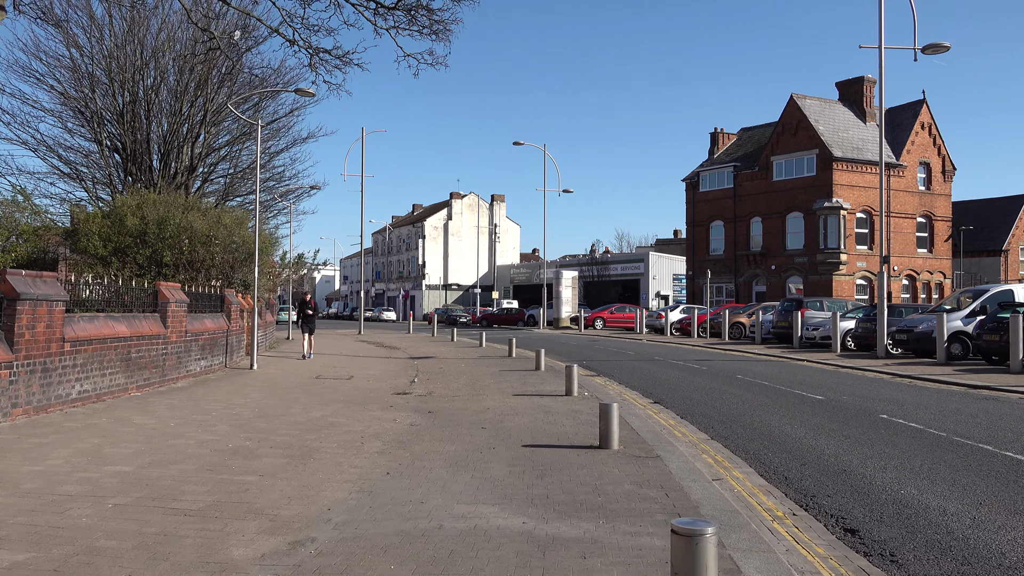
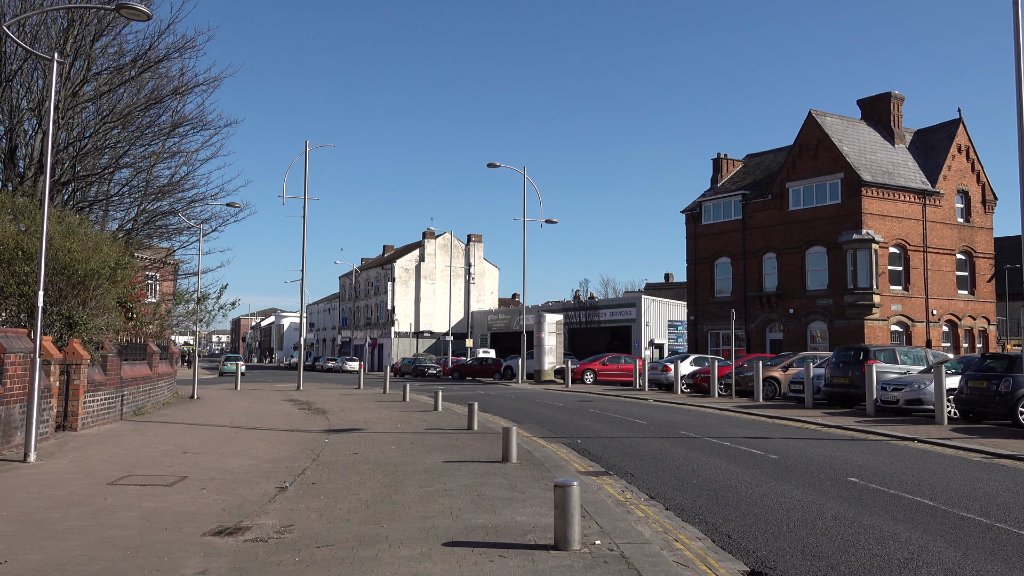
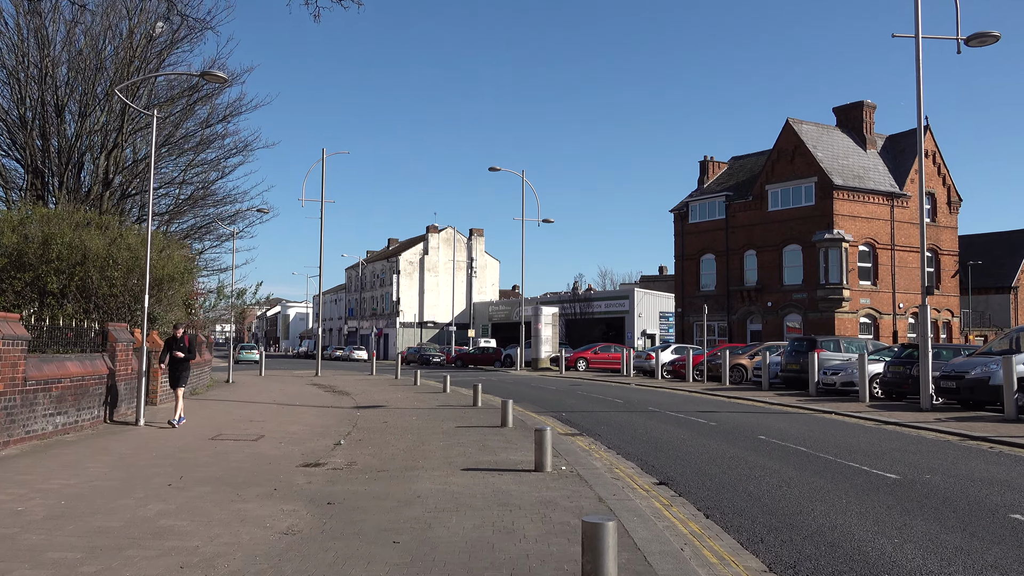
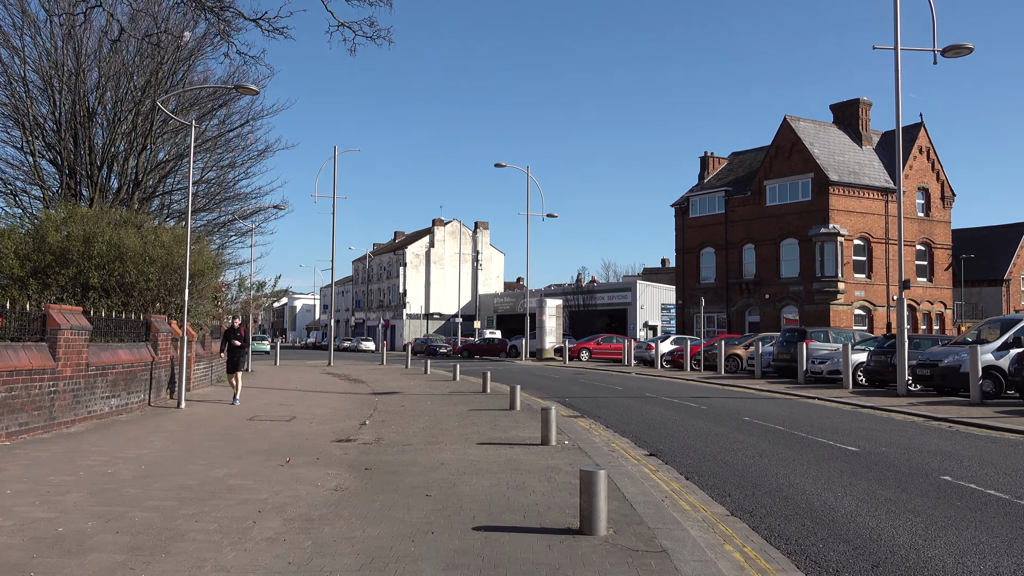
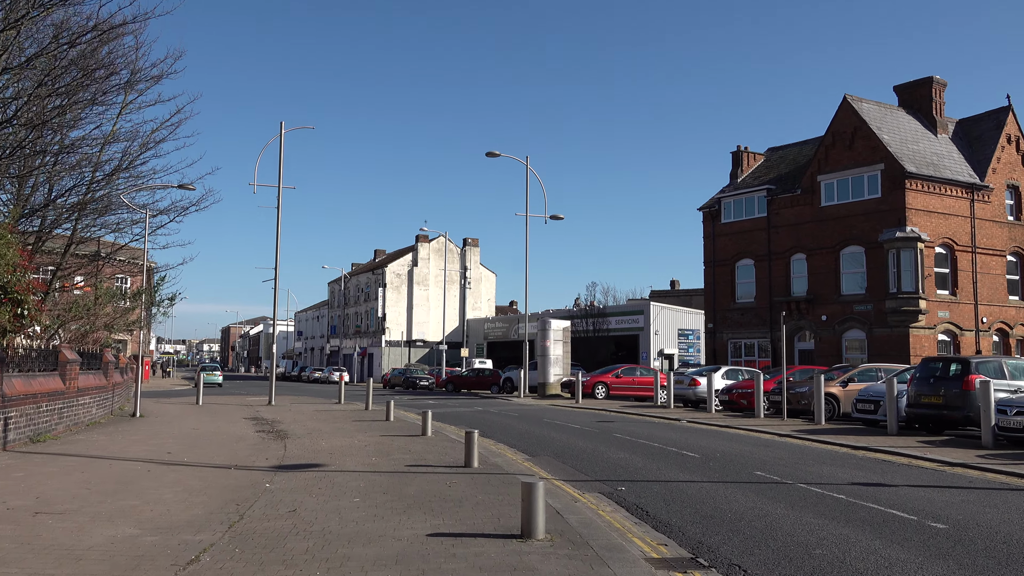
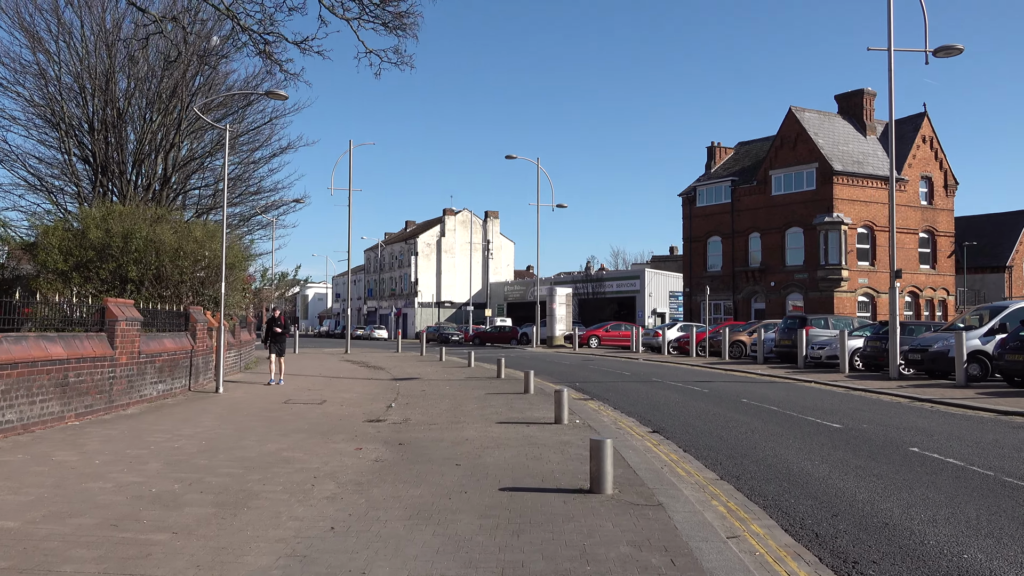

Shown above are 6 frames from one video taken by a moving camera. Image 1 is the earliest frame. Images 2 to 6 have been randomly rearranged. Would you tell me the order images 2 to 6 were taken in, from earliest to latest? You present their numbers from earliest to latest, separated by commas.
6, 4, 3, 2, 5
